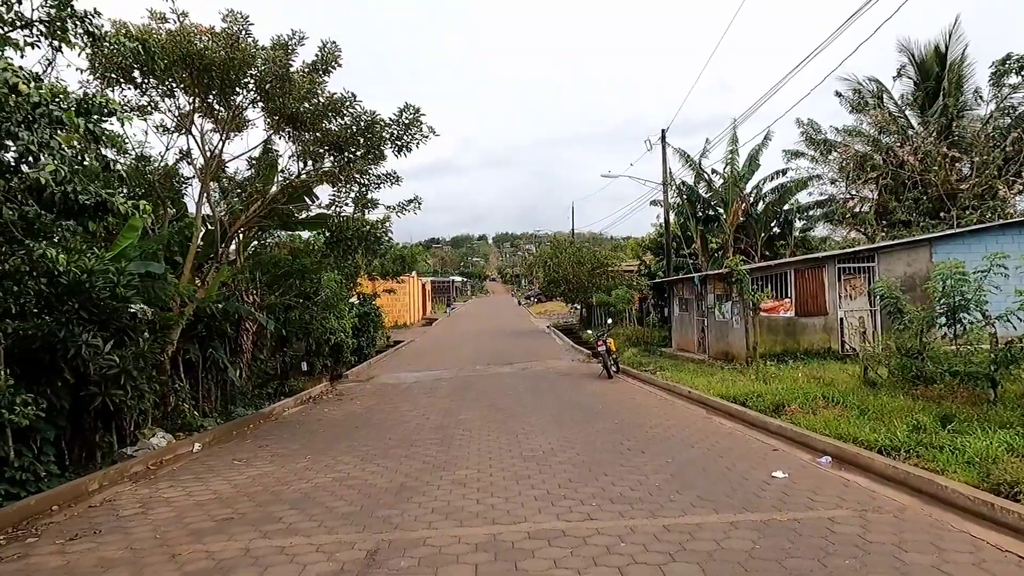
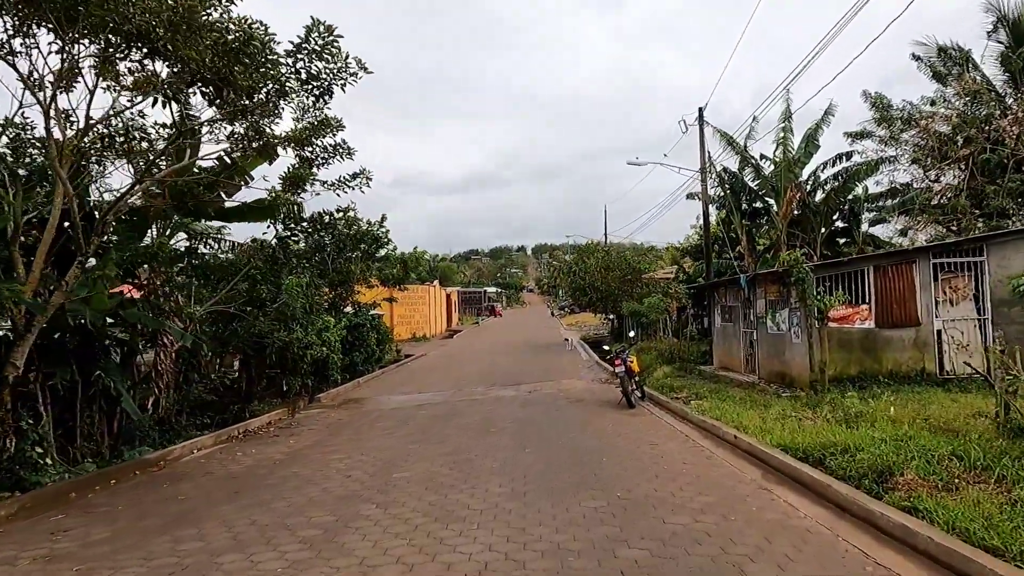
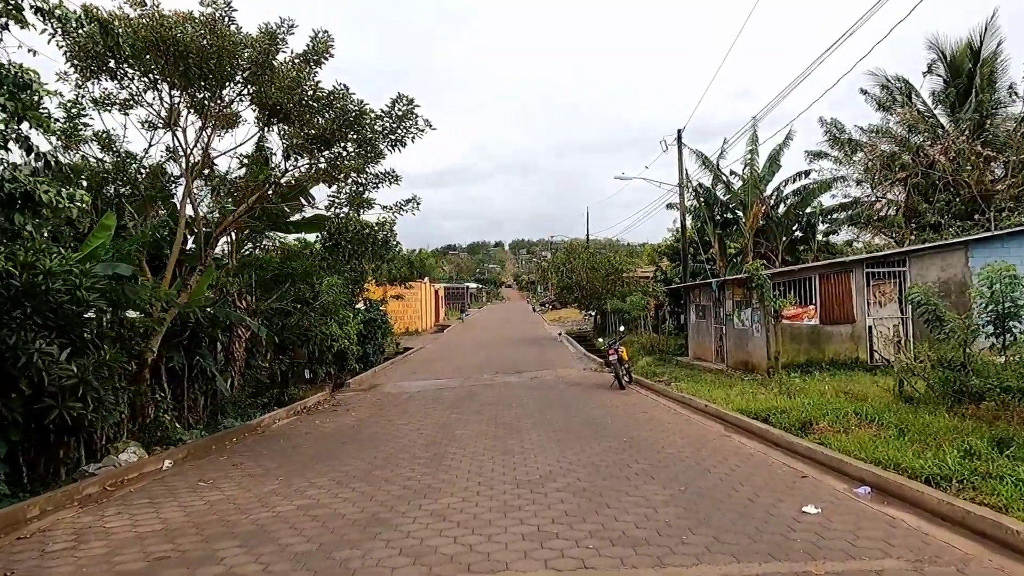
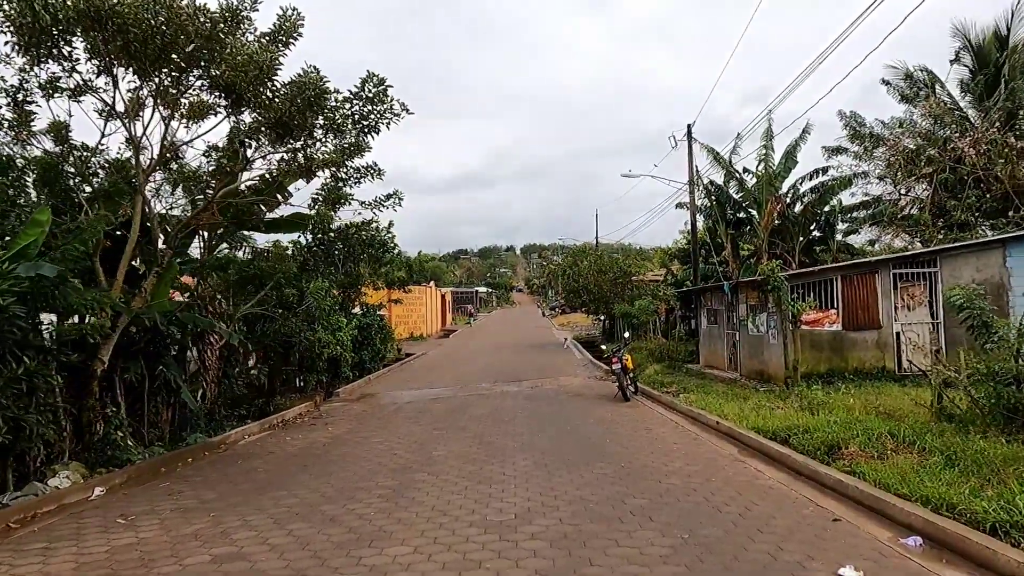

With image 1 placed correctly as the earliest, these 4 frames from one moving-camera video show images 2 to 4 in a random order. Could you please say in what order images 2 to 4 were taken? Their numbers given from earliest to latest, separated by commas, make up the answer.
3, 4, 2
